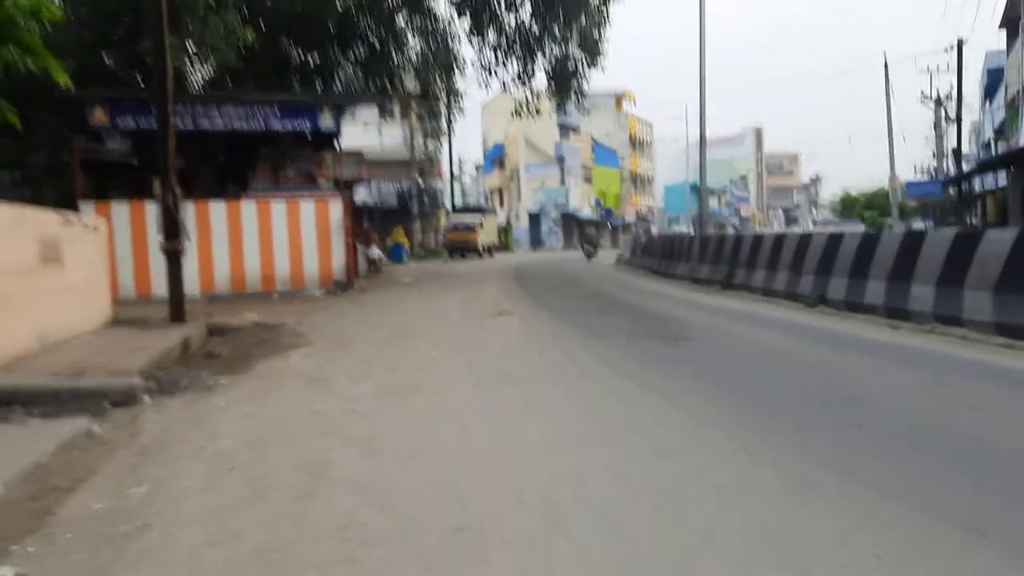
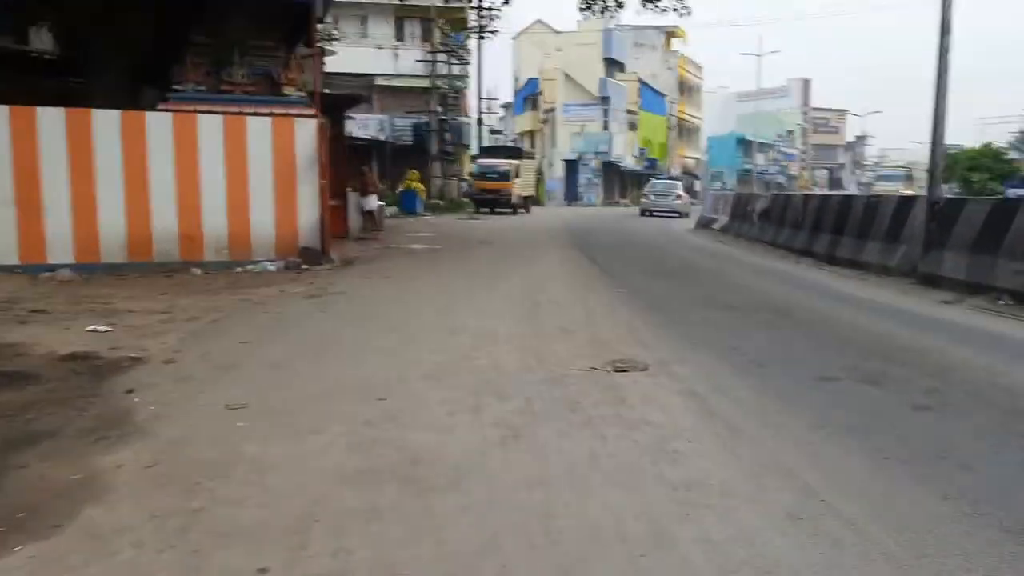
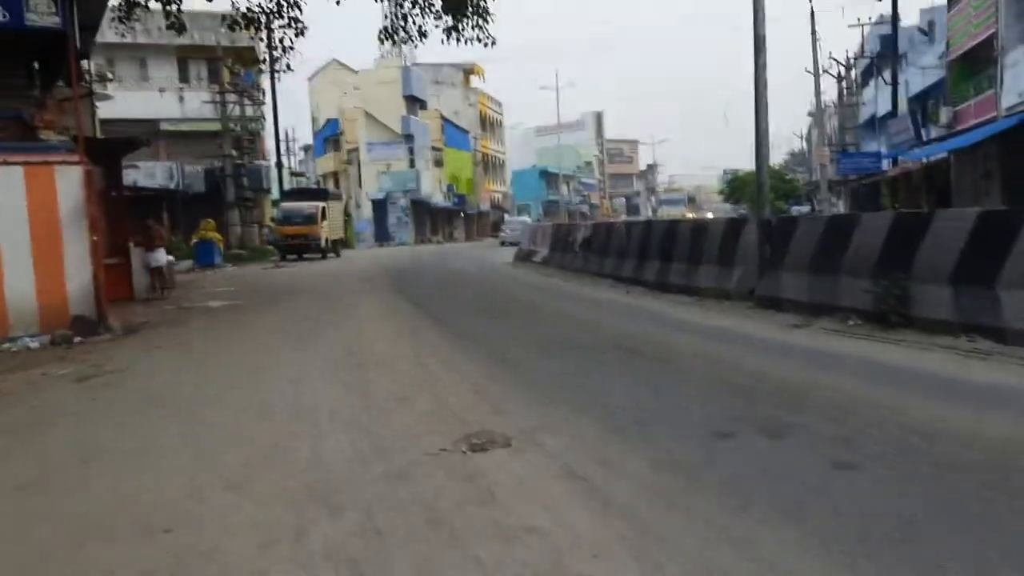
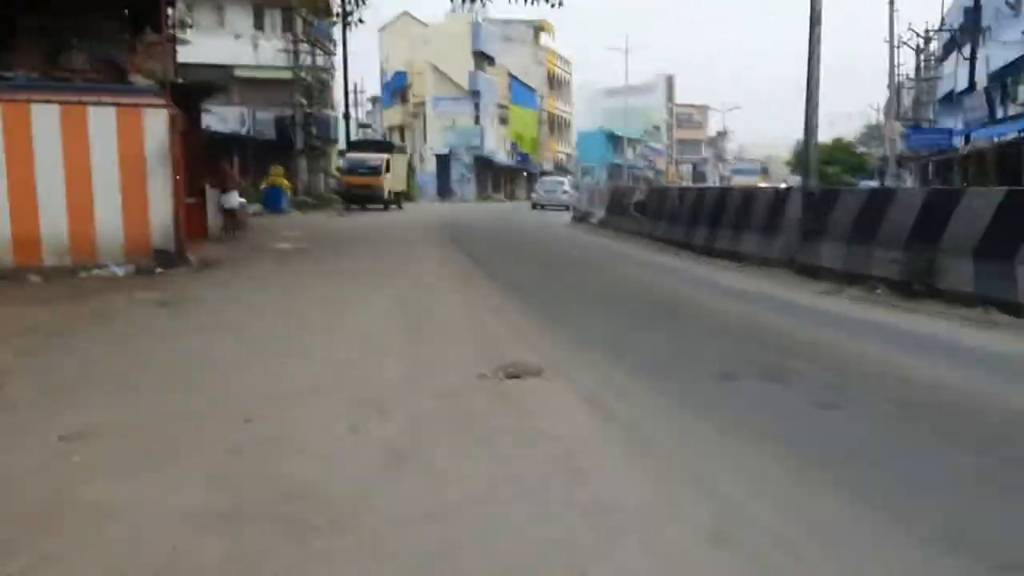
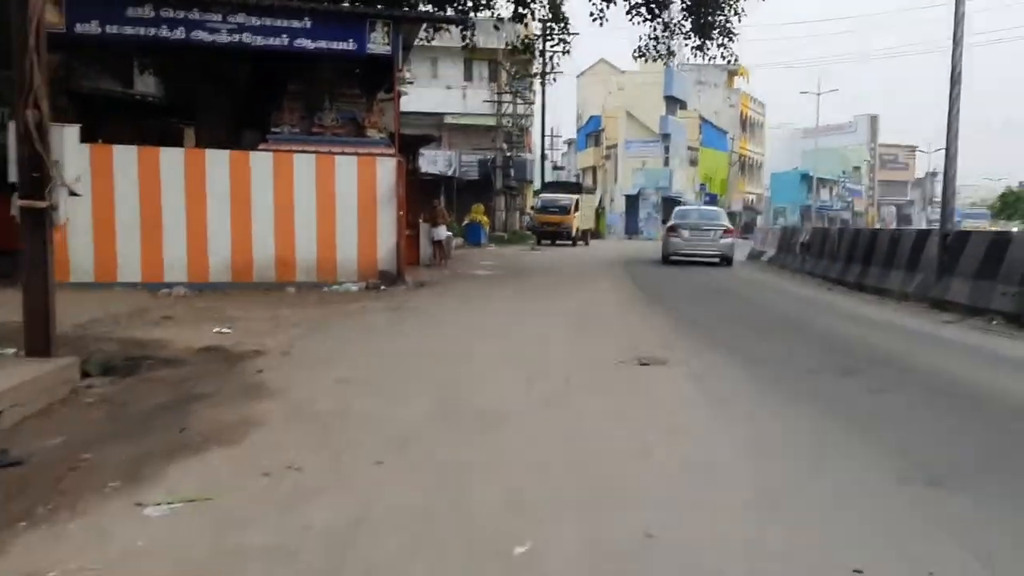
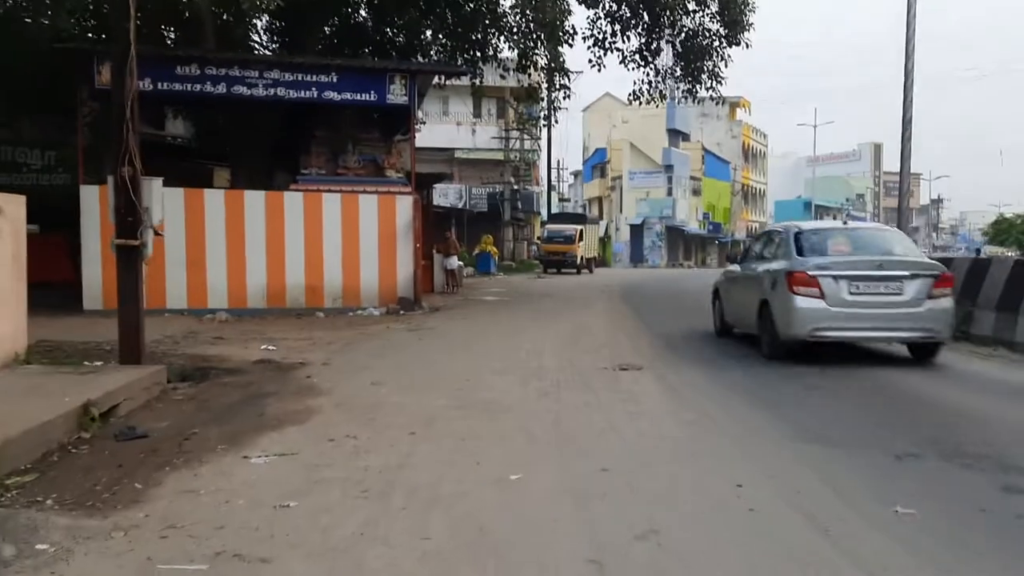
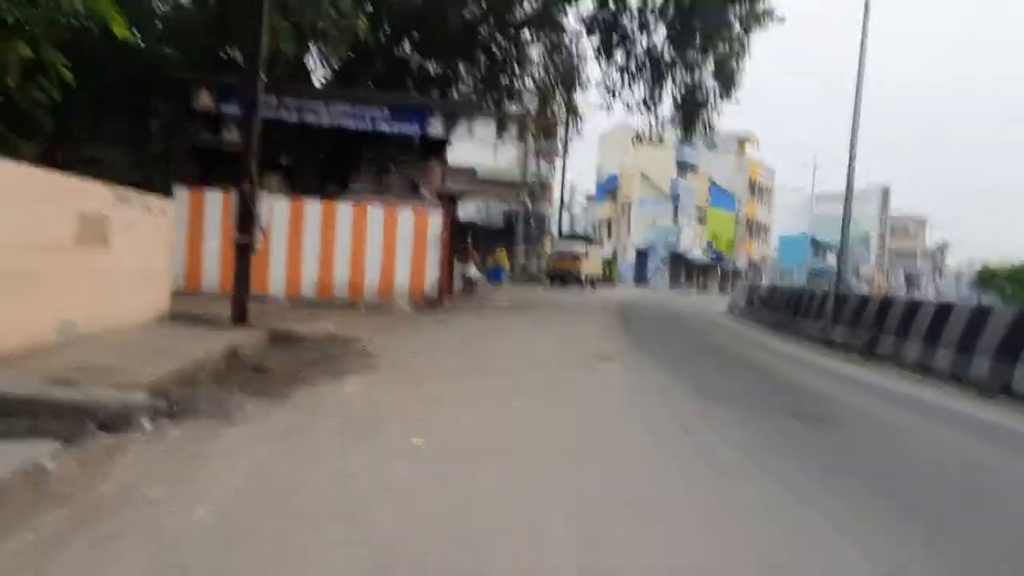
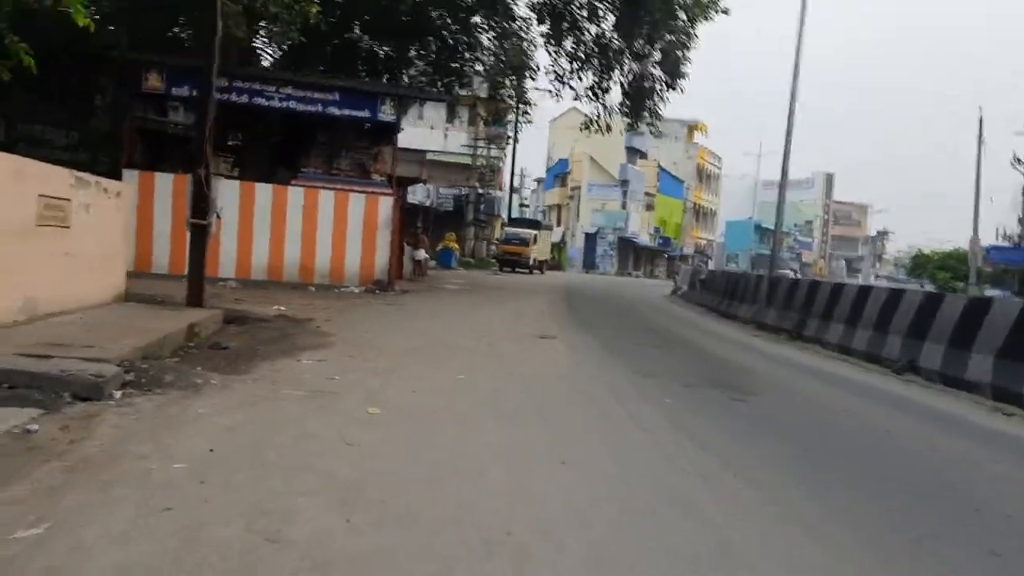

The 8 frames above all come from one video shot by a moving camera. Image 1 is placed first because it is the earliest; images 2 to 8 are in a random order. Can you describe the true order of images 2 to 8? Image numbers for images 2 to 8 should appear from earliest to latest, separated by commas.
8, 7, 6, 5, 2, 4, 3
